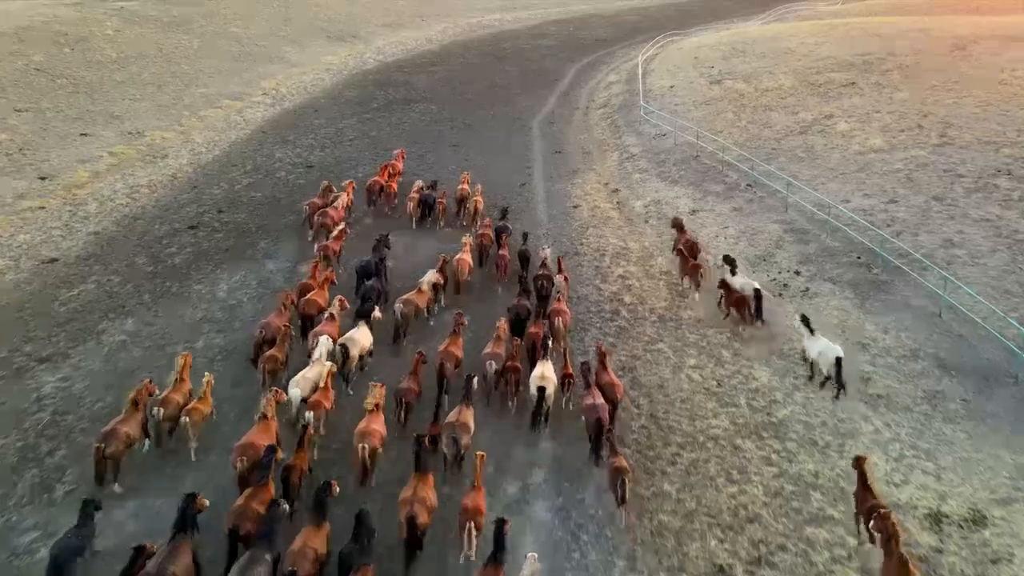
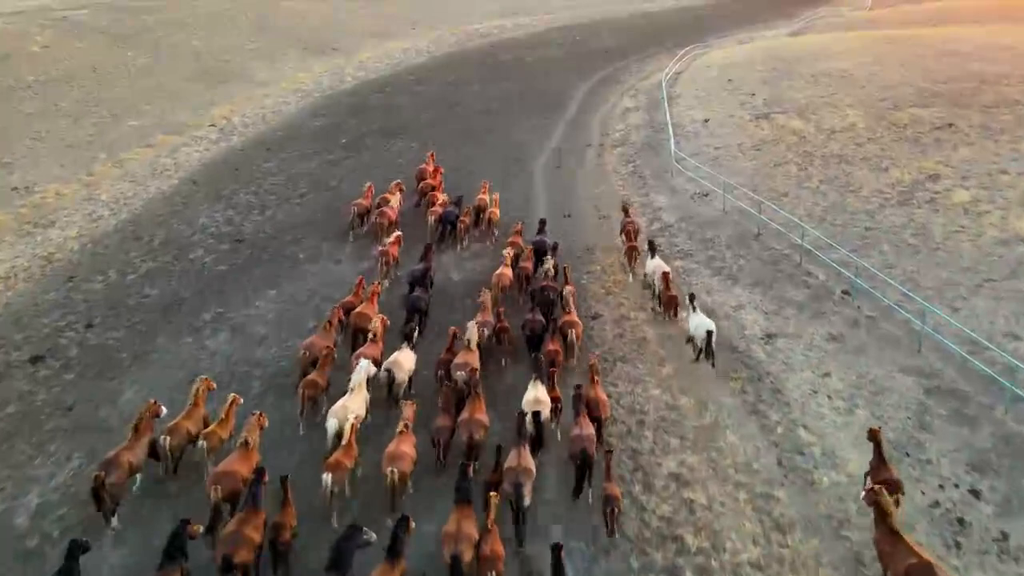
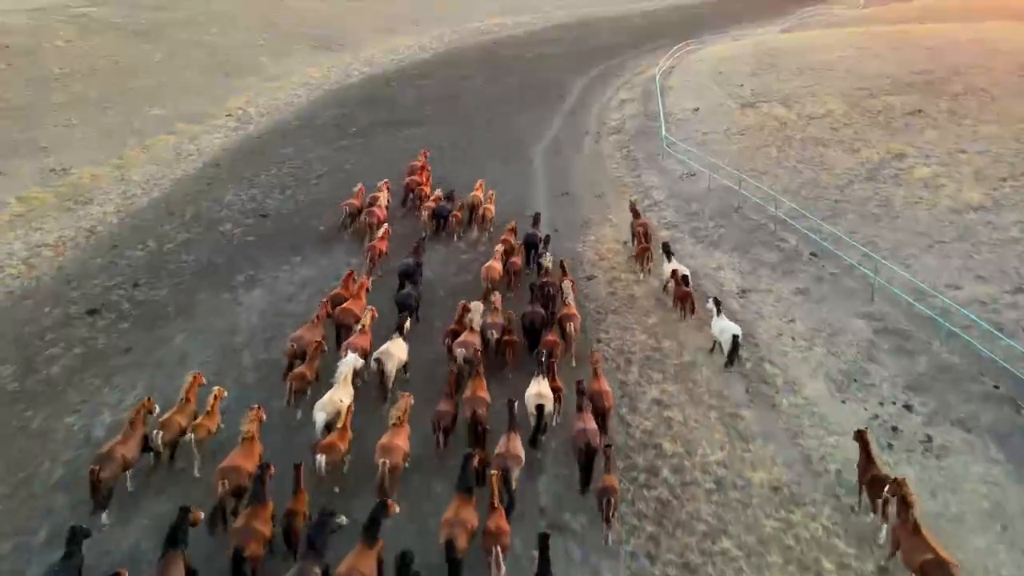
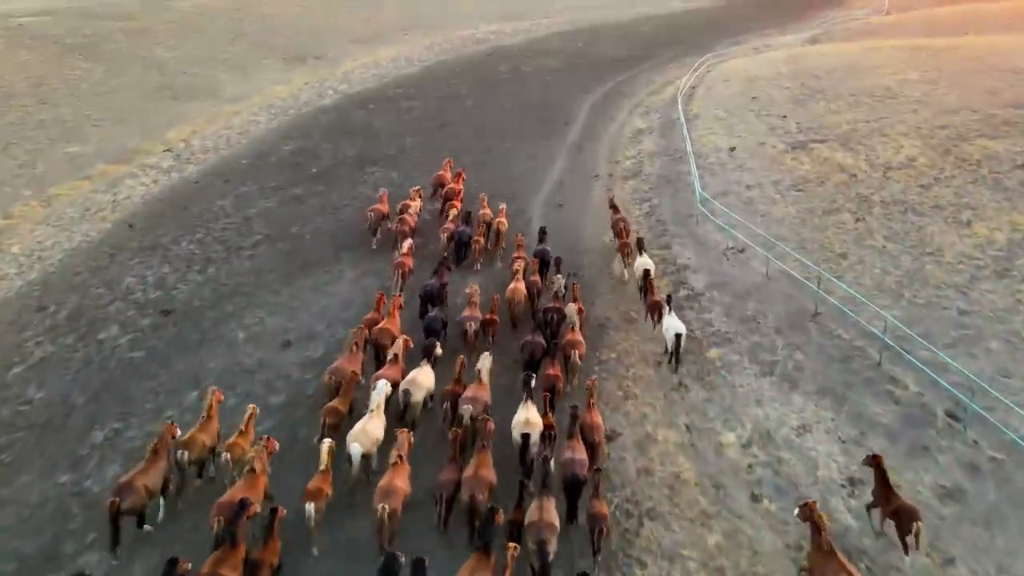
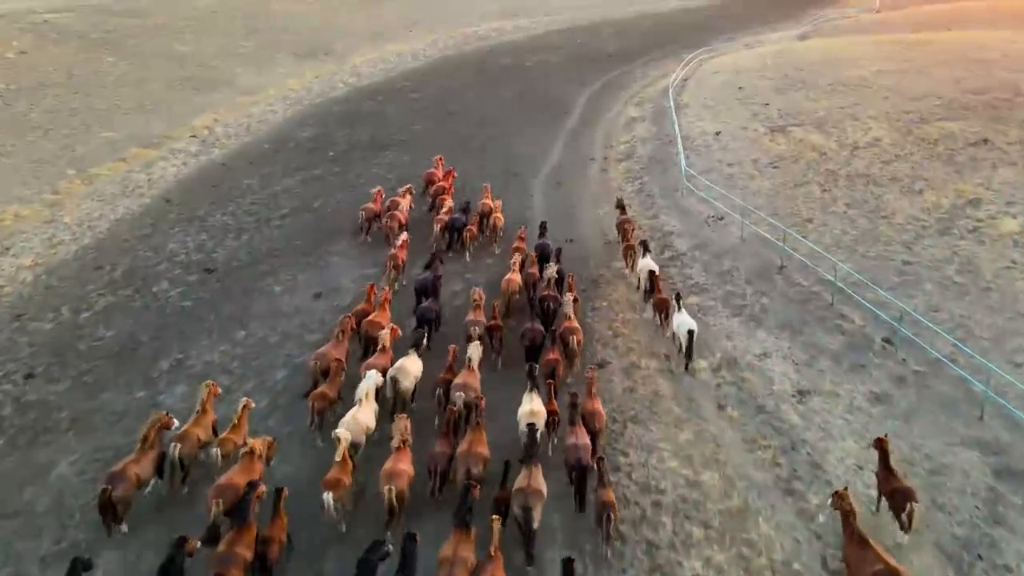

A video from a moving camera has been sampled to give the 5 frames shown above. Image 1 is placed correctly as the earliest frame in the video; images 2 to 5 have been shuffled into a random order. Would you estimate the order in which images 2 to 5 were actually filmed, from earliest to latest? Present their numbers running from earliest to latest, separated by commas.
3, 2, 5, 4
